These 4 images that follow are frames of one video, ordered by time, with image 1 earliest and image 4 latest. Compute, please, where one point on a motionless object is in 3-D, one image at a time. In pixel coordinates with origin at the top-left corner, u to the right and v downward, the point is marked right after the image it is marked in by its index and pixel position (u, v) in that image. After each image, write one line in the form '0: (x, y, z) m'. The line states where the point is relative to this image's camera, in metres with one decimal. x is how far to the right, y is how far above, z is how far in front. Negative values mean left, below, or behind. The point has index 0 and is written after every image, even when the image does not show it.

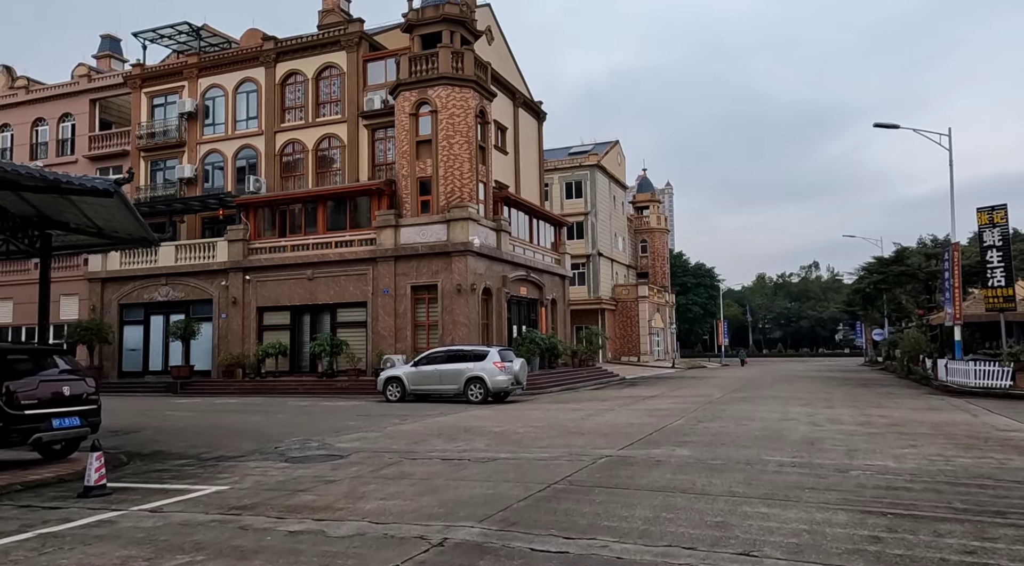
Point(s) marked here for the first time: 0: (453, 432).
0: (-1.1, -2.7, +14.3) m
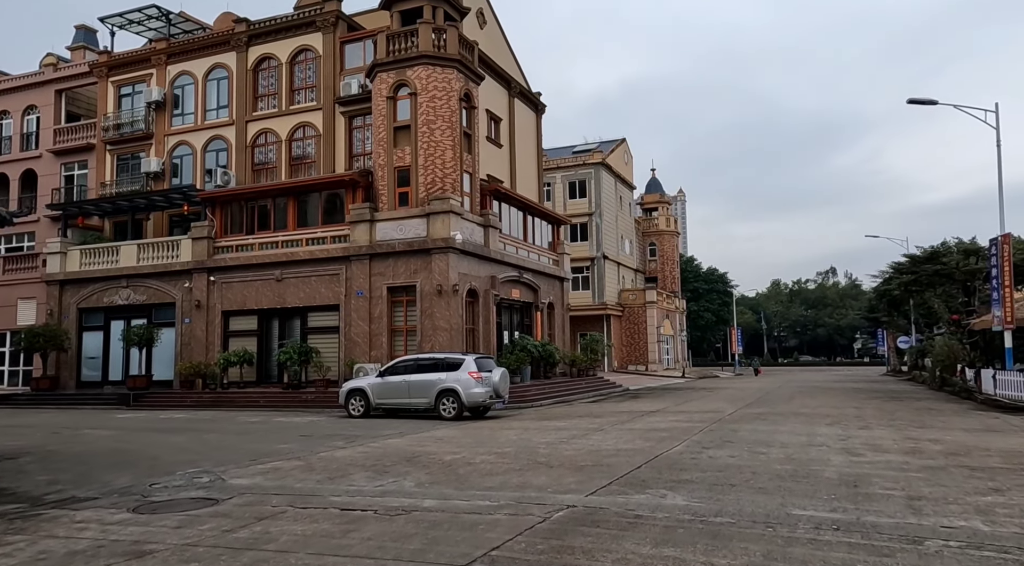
0: (-1.7, -2.6, +11.4) m
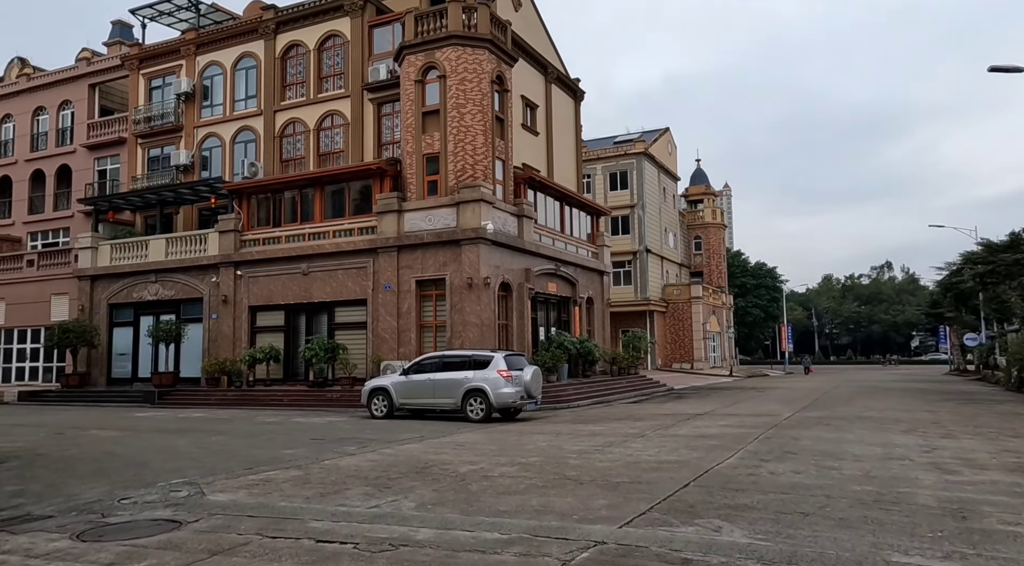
0: (-1.4, -2.4, +9.9) m
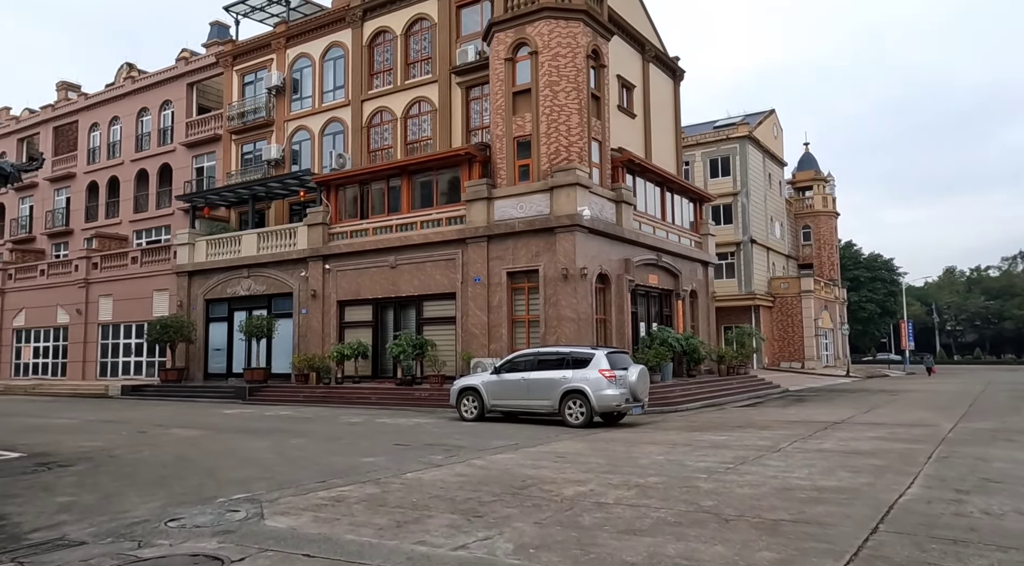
0: (-0.2, -2.2, +8.3) m
